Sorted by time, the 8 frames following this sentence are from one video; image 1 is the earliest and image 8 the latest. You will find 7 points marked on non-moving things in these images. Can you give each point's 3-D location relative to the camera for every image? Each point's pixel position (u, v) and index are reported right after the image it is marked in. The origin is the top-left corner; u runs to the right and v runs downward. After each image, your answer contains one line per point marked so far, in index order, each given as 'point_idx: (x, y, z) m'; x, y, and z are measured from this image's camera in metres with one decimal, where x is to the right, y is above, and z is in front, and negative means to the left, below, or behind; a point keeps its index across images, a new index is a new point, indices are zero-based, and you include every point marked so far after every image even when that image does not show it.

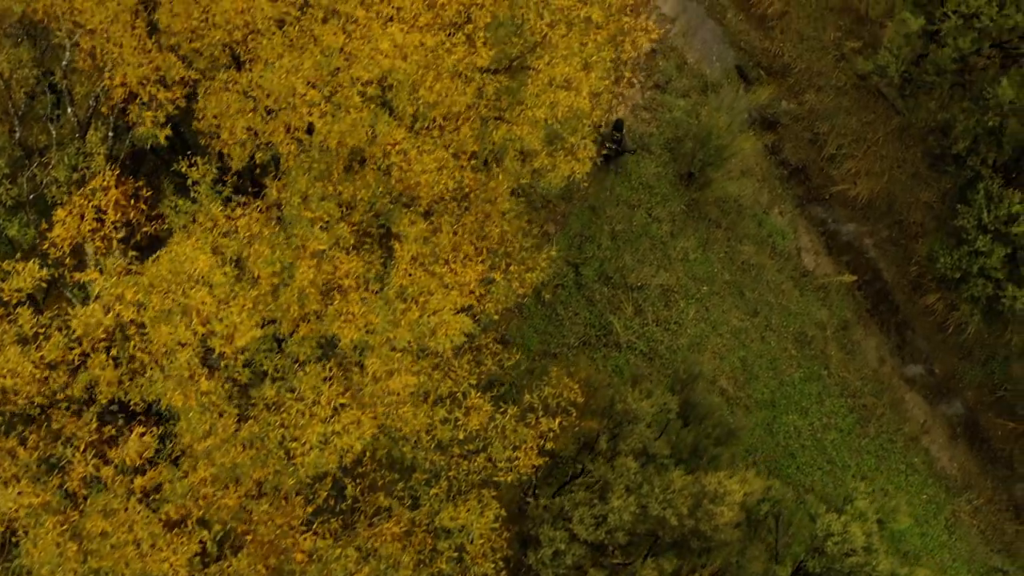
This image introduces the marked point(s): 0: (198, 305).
0: (-4.0, -0.3, +15.4) m
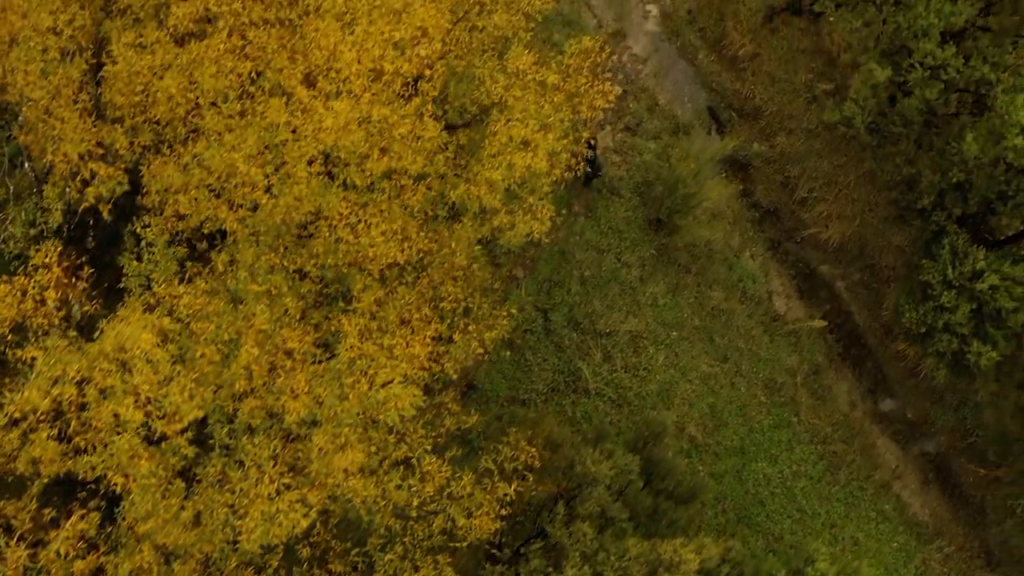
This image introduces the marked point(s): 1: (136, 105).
0: (-4.7, -1.2, +15.2) m
1: (-5.3, +2.5, +16.7) m
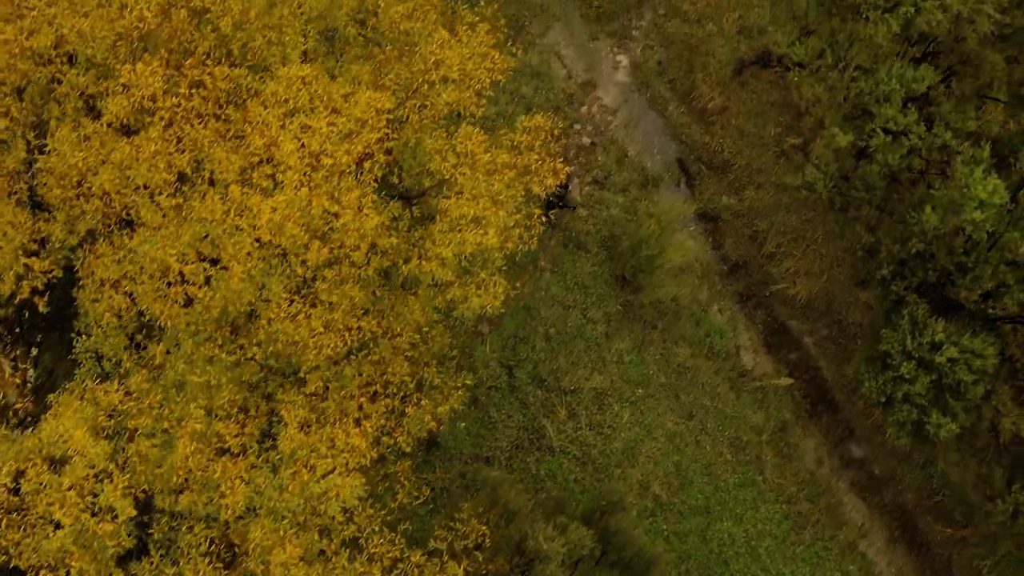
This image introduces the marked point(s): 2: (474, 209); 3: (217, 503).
0: (-5.5, -2.4, +15.0) m
1: (-6.0, +1.3, +16.5) m
2: (-0.6, +1.3, +19.2) m
3: (-3.9, -2.8, +15.8) m
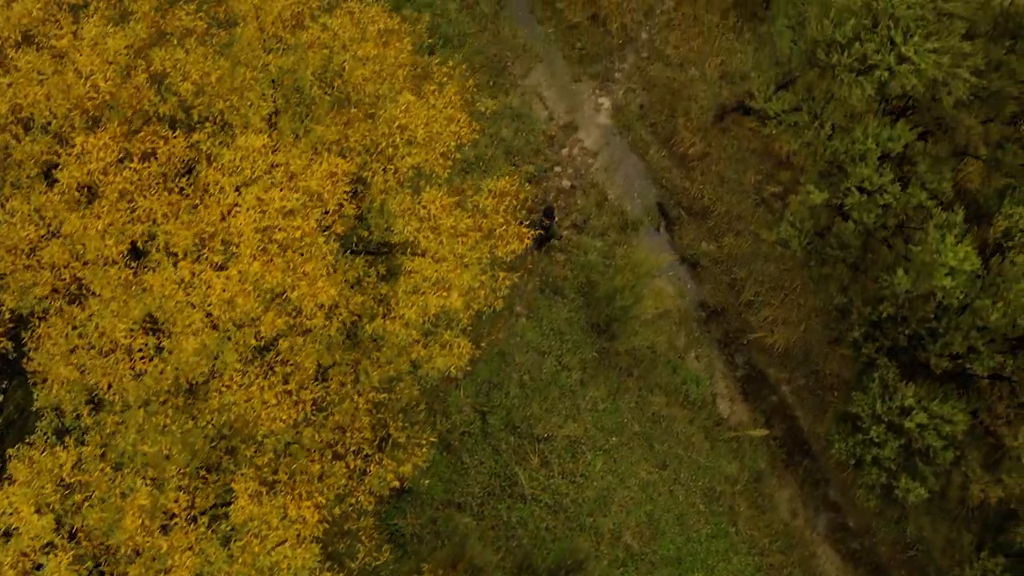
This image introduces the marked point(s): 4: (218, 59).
0: (-6.1, -3.3, +14.9) m
1: (-6.6, +0.4, +16.4) m
2: (-1.1, +0.3, +19.1) m
3: (-4.5, -3.7, +15.7) m
4: (-4.5, +3.4, +18.3) m
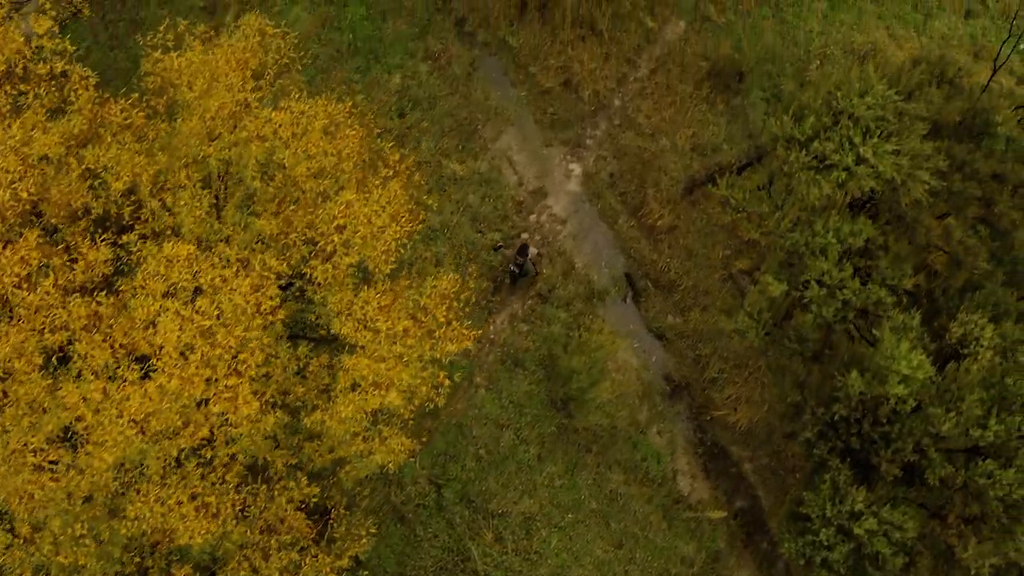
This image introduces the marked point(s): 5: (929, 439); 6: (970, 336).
0: (-7.1, -4.6, +14.6) m
1: (-7.5, -0.9, +16.2) m
2: (-2.0, -1.2, +18.8) m
3: (-5.5, -5.1, +15.4) m
4: (-5.3, +2.0, +18.0) m
5: (+6.8, -2.5, +19.7) m
6: (+7.6, -0.8, +20.0) m
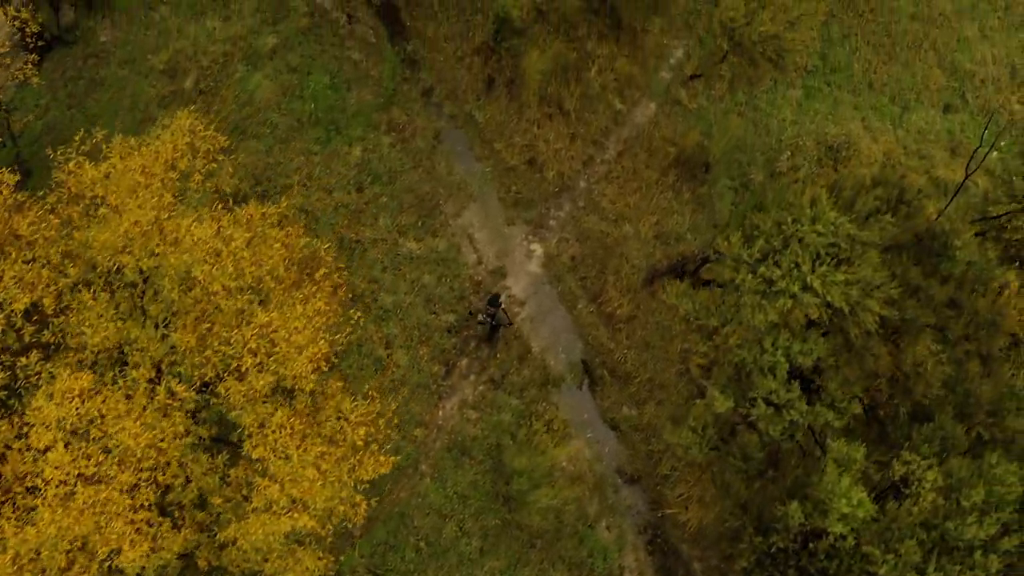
0: (-8.5, -6.1, +14.1) m
1: (-8.7, -2.4, +15.6) m
2: (-3.2, -3.0, +18.2) m
3: (-6.9, -6.7, +14.8) m
4: (-6.4, +0.4, +17.4) m
5: (+5.6, -4.6, +19.1) m
6: (+6.4, -3.0, +19.3) m
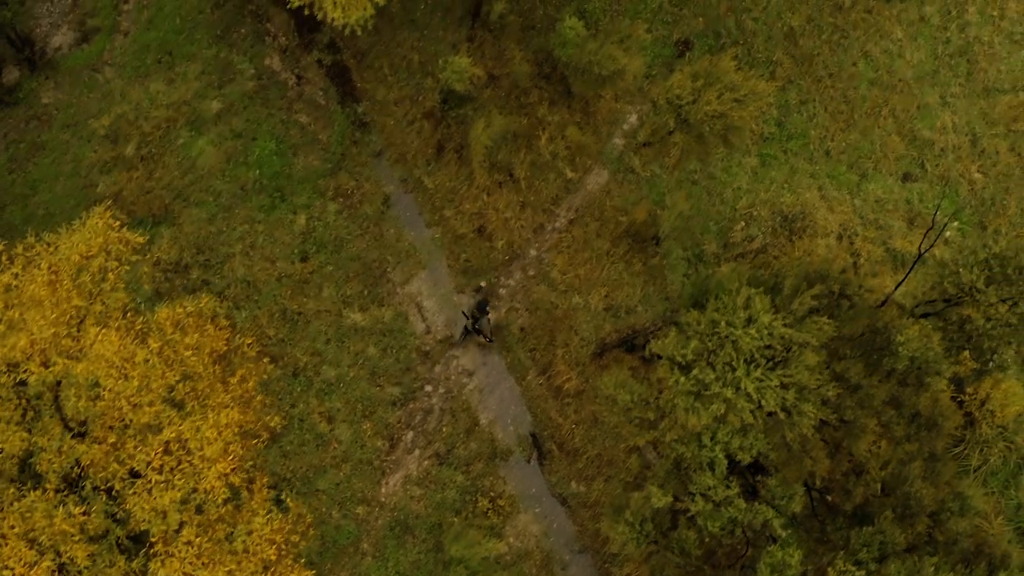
0: (-9.7, -7.7, +13.6) m
1: (-9.9, -3.9, +15.1) m
2: (-4.4, -4.5, +17.7) m
3: (-8.1, -8.2, +14.3) m
4: (-7.5, -1.1, +16.9) m
5: (+4.4, -6.2, +18.5) m
6: (+5.2, -4.6, +18.8) m
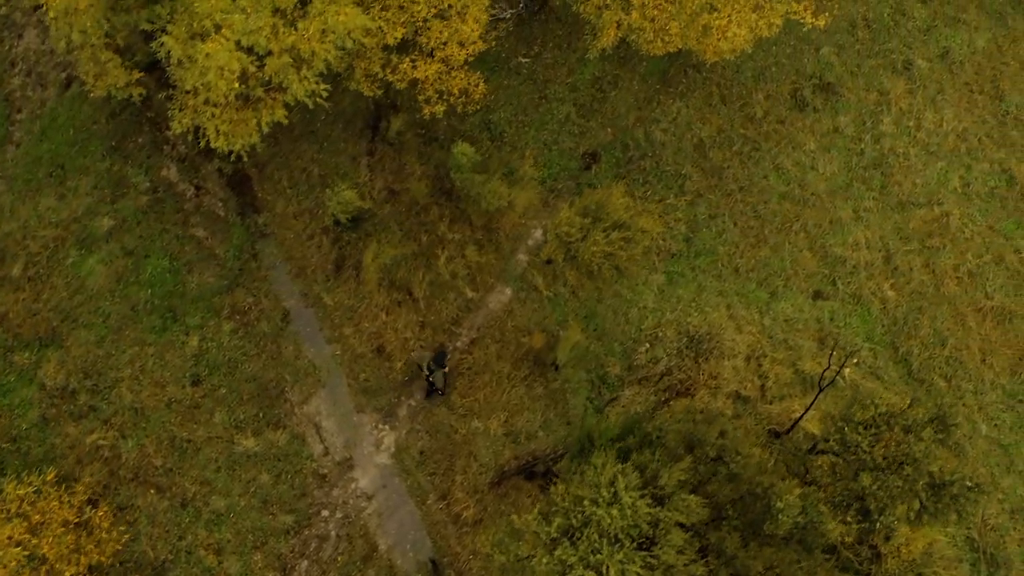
0: (-11.9, -10.3, +12.8) m
1: (-12.0, -6.6, +14.3) m
2: (-6.6, -7.2, +17.0) m
3: (-10.3, -10.8, +13.6) m
4: (-9.7, -3.8, +16.2) m
5: (+2.2, -8.9, +17.8) m
6: (+3.1, -7.3, +18.1) m
